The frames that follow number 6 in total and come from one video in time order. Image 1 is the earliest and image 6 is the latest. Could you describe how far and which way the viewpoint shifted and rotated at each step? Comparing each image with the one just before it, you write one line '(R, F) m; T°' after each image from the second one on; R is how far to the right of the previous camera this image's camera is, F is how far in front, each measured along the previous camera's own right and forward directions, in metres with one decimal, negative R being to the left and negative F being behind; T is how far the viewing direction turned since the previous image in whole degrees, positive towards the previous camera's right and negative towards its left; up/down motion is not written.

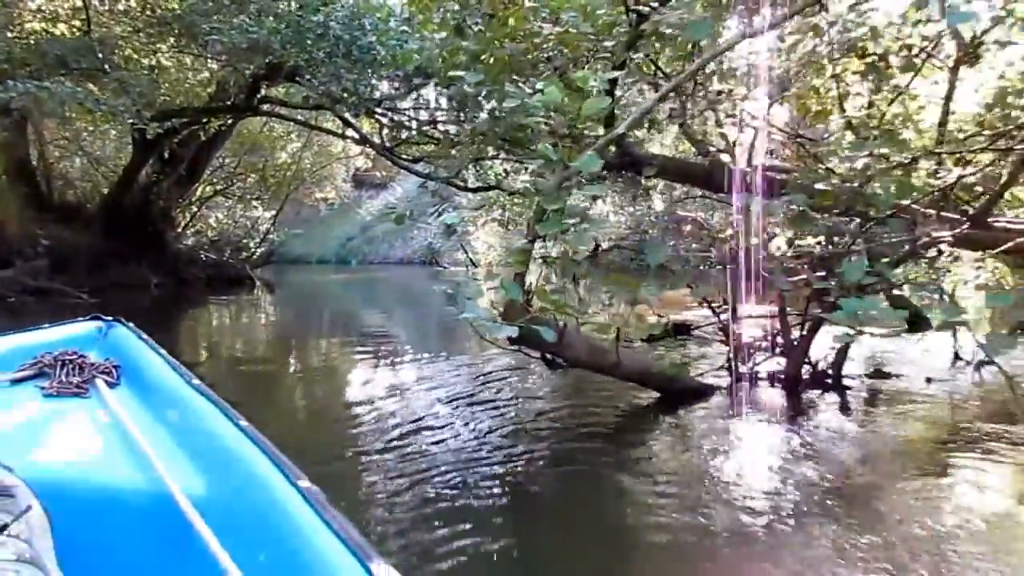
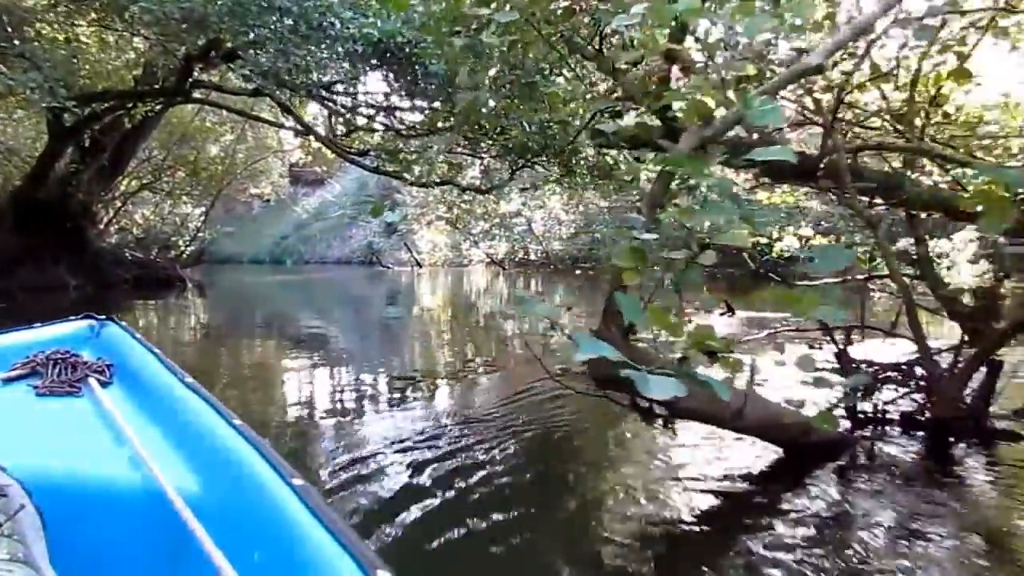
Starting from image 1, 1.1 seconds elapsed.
(-0.1, +0.3) m; +4°
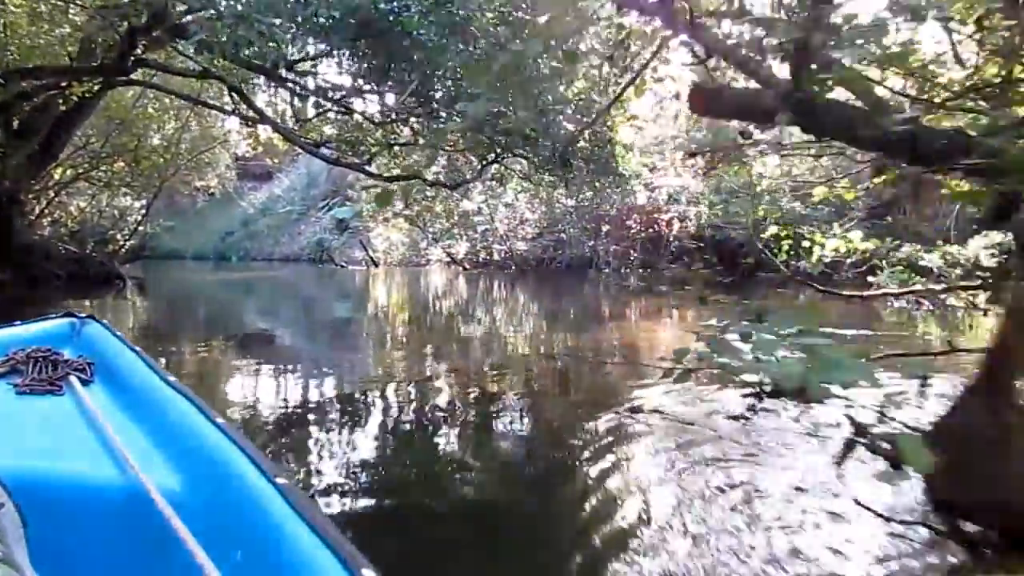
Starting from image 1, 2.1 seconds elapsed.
(-0.1, +0.3) m; +3°
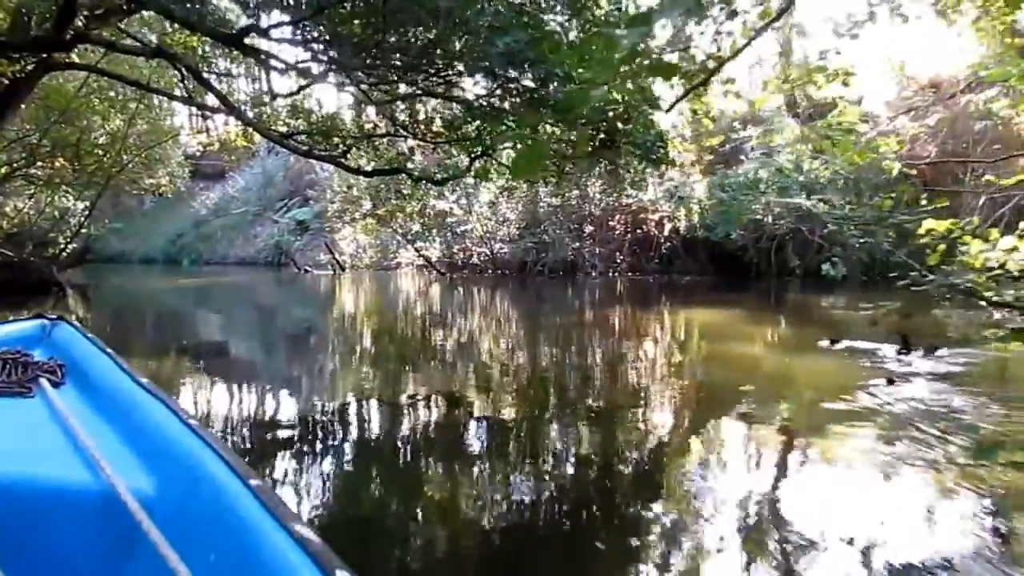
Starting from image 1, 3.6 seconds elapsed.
(-0.2, +0.4) m; +3°
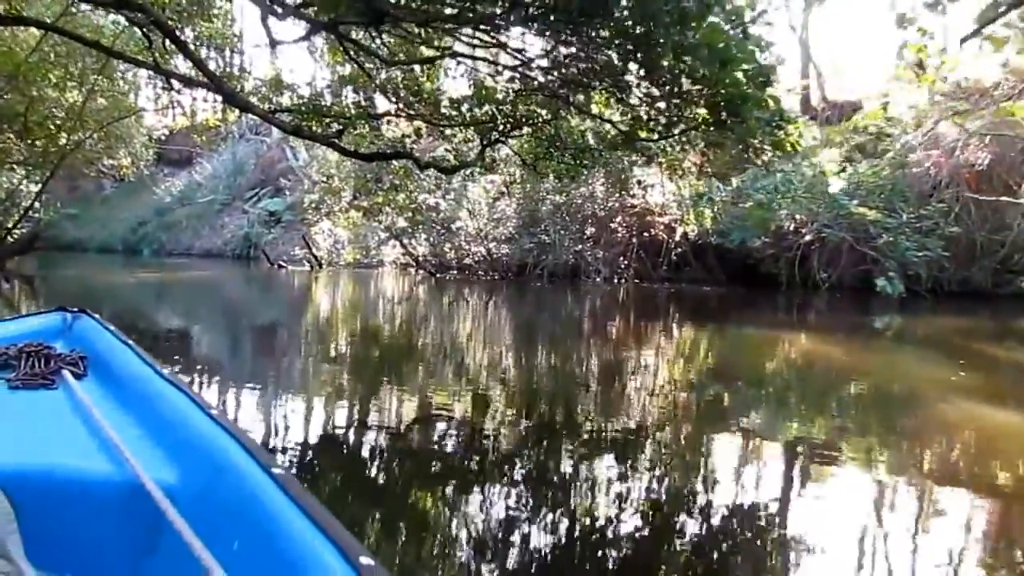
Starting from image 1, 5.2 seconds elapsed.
(-0.2, +0.5) m; +2°
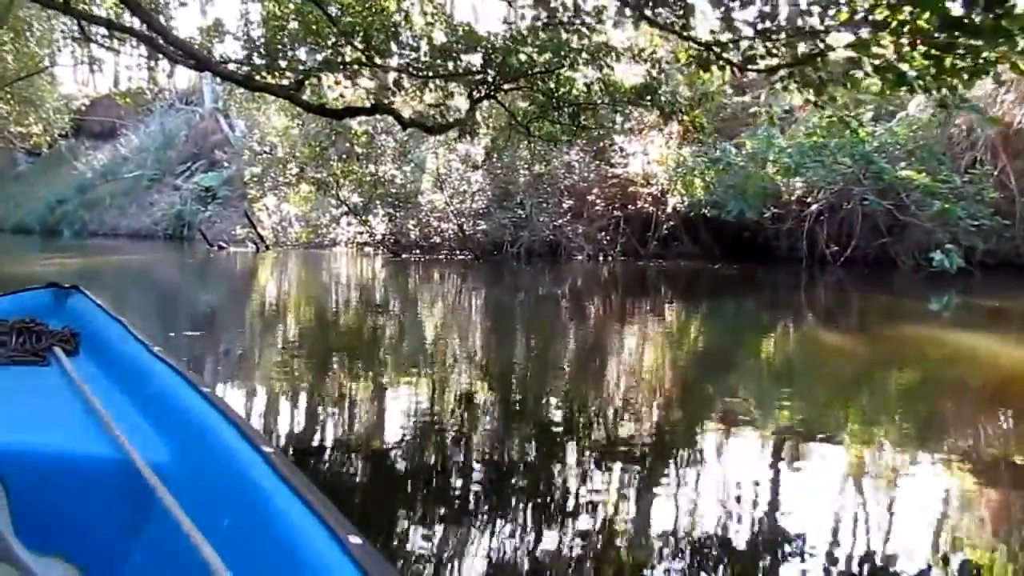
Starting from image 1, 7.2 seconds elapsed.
(-0.2, +0.6) m; +4°
